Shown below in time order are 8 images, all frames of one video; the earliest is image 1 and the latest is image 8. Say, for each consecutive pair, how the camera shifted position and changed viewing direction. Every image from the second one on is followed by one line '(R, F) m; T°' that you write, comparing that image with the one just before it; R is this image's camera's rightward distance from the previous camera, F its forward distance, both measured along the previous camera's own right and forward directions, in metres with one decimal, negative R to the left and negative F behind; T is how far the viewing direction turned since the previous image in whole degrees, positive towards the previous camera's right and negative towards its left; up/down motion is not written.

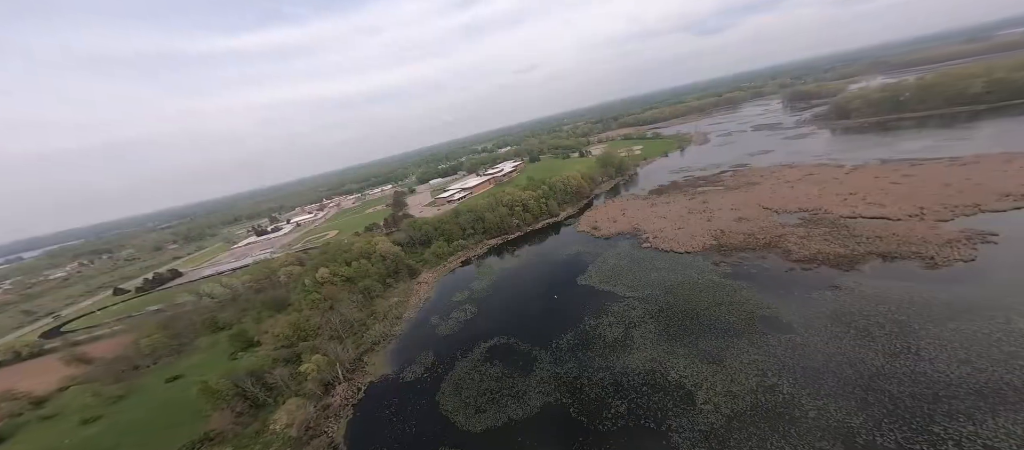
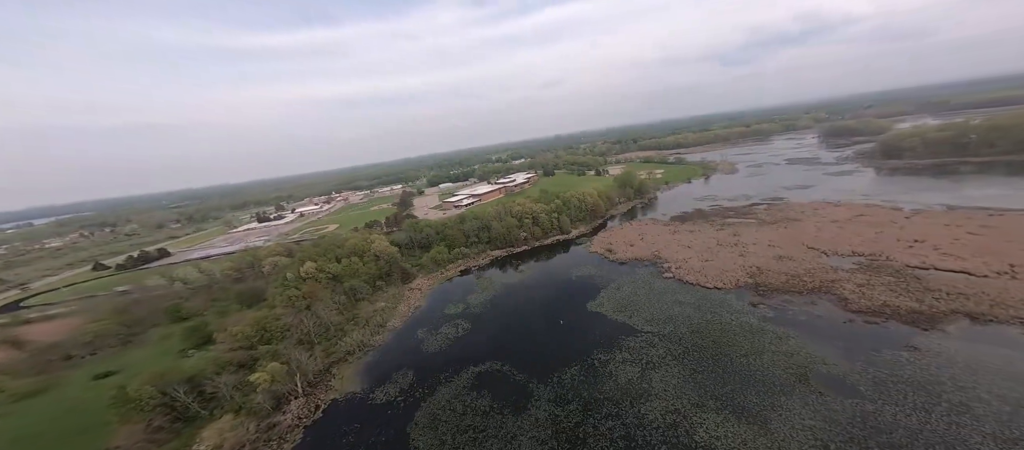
(-0.1, +3.8) m; -1°
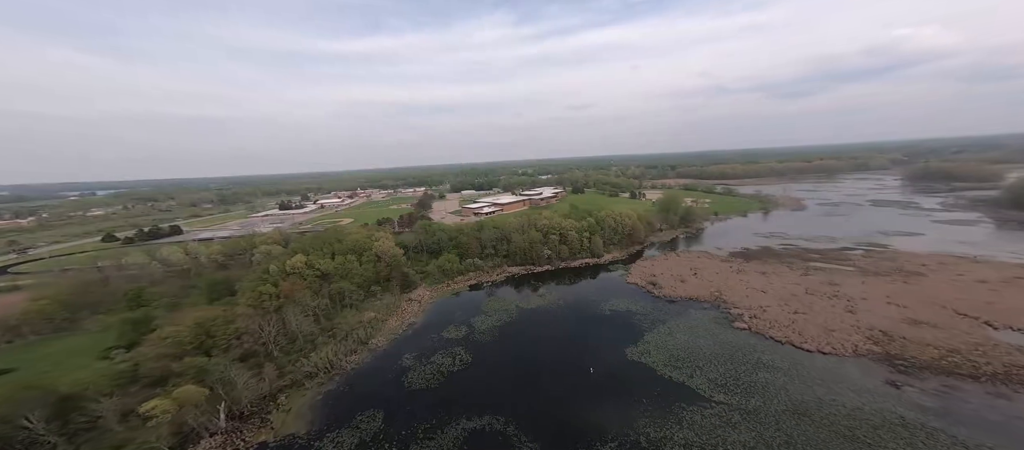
(-0.3, +6.5) m; -4°
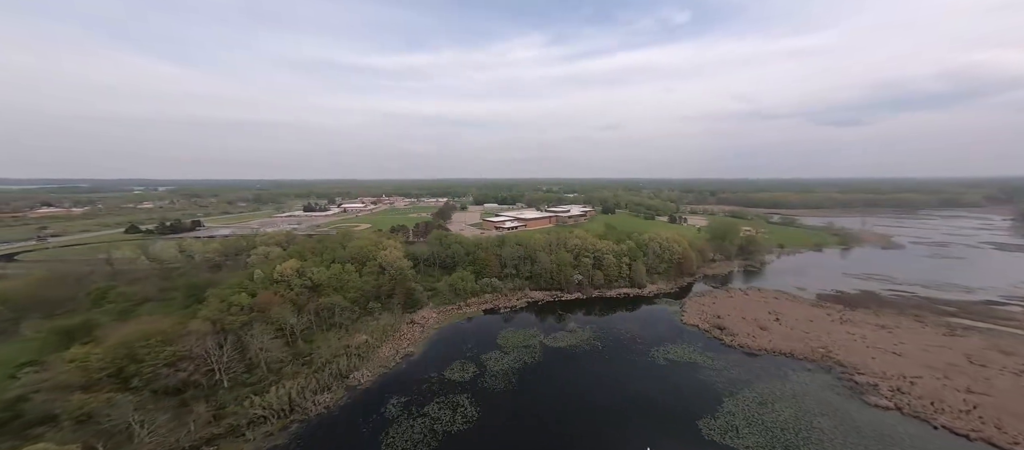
(-0.3, +5.8) m; -4°
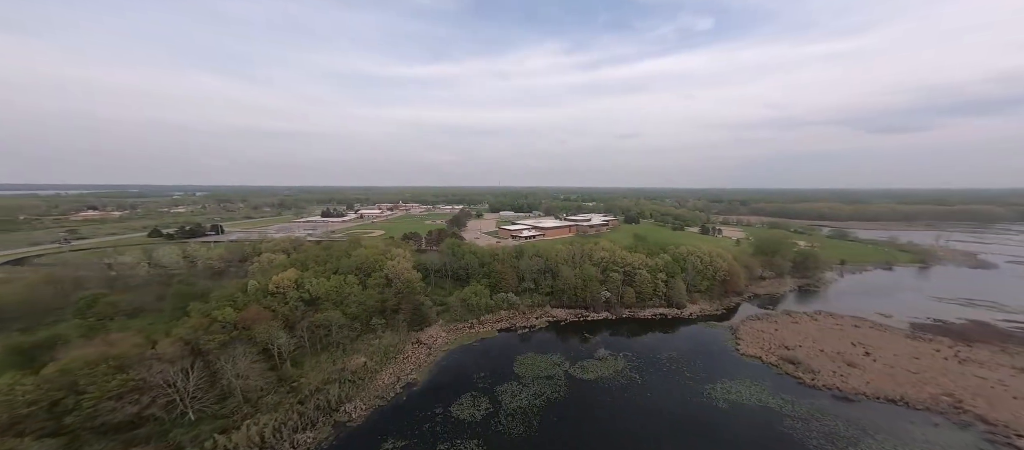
(-0.2, +3.5) m; -3°
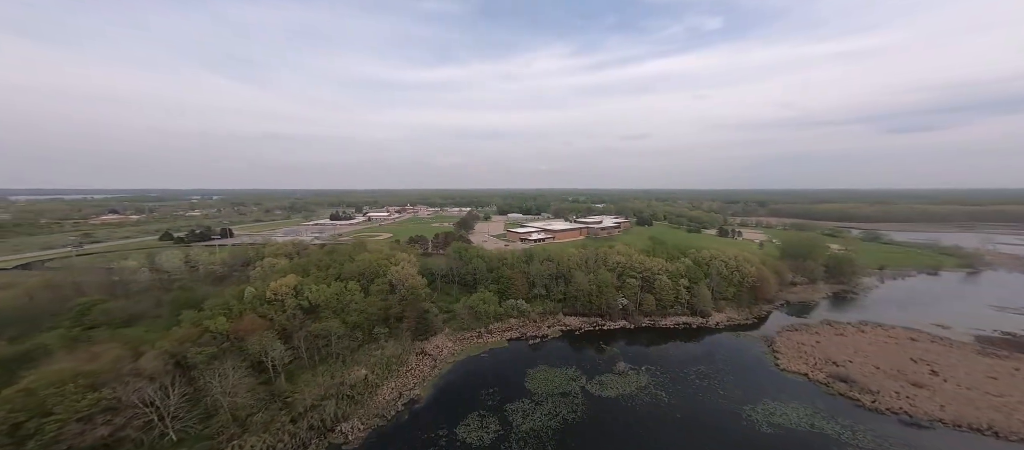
(-0.1, +1.7) m; -2°
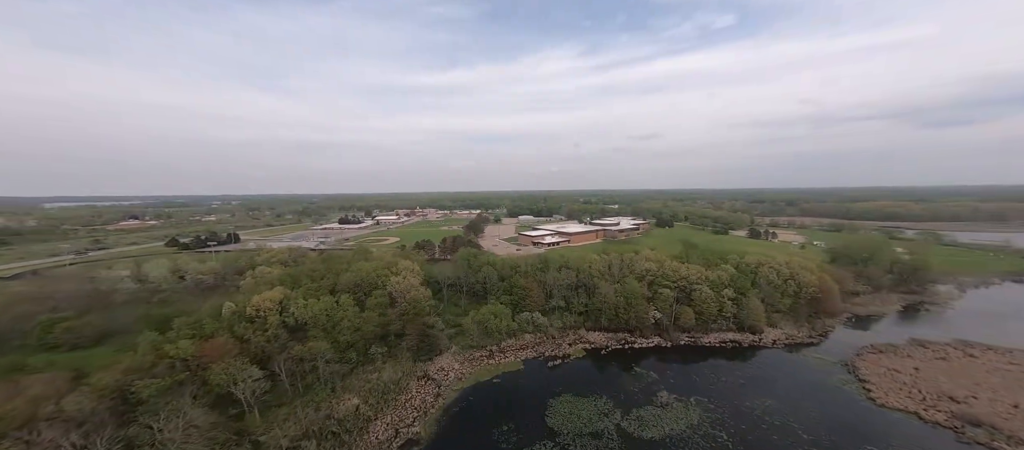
(-0.3, +3.6) m; -2°
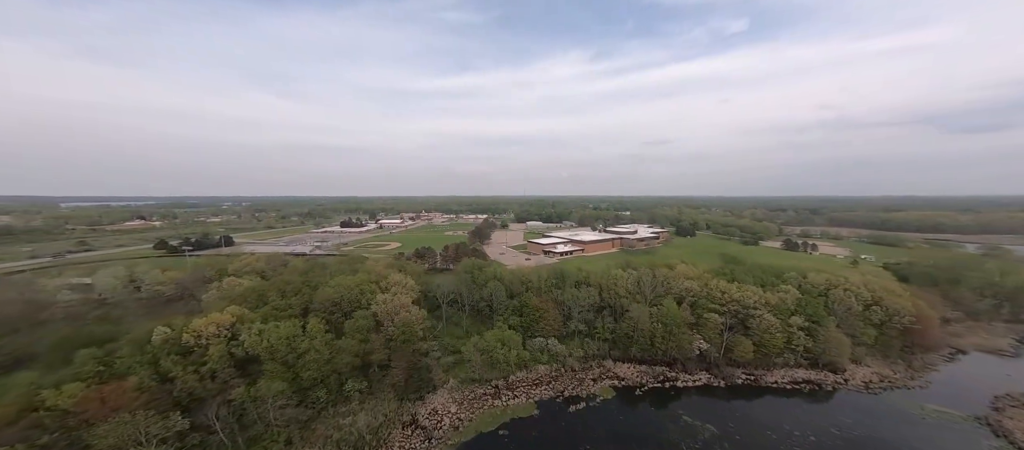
(-0.5, +4.7) m; -1°
